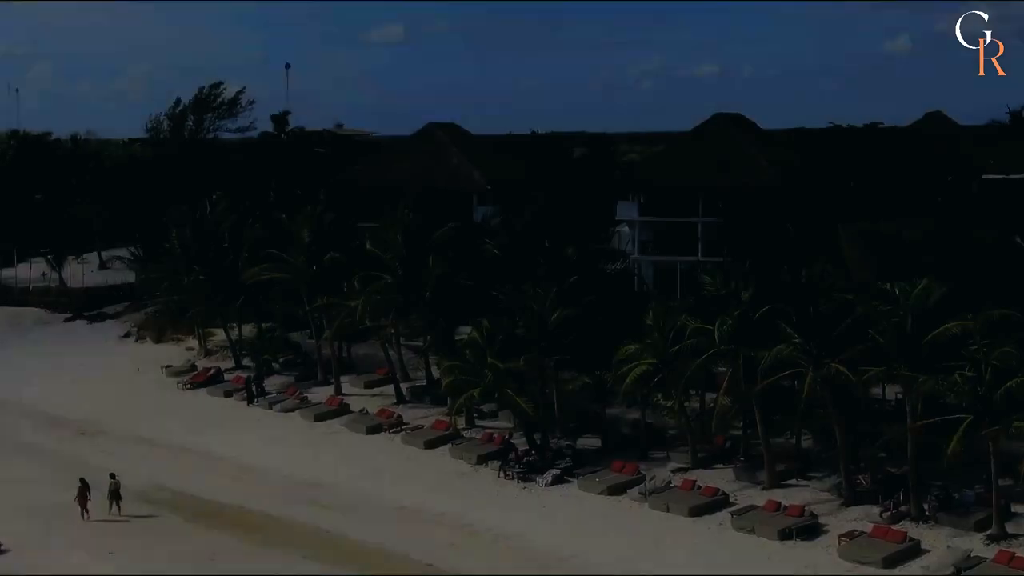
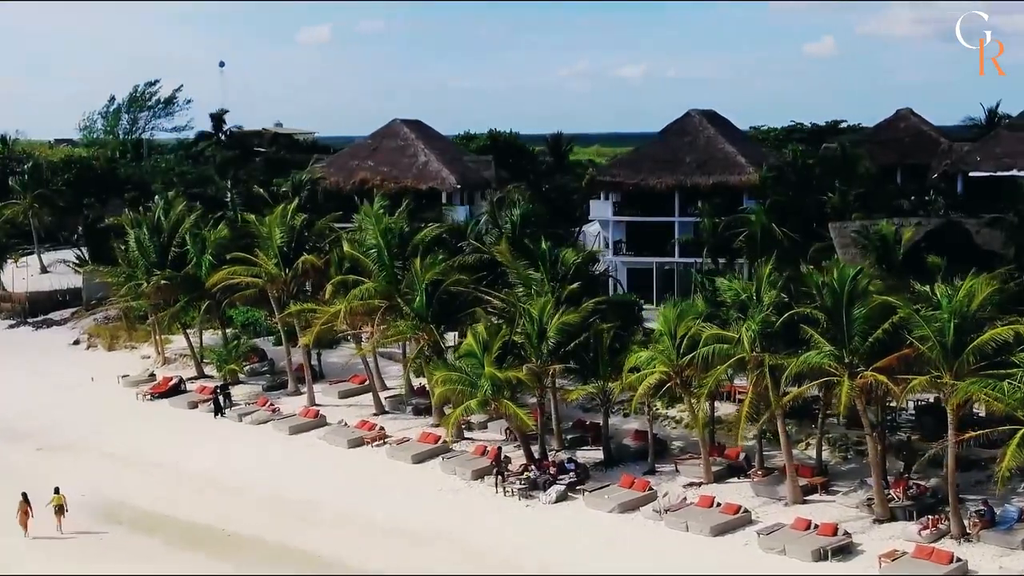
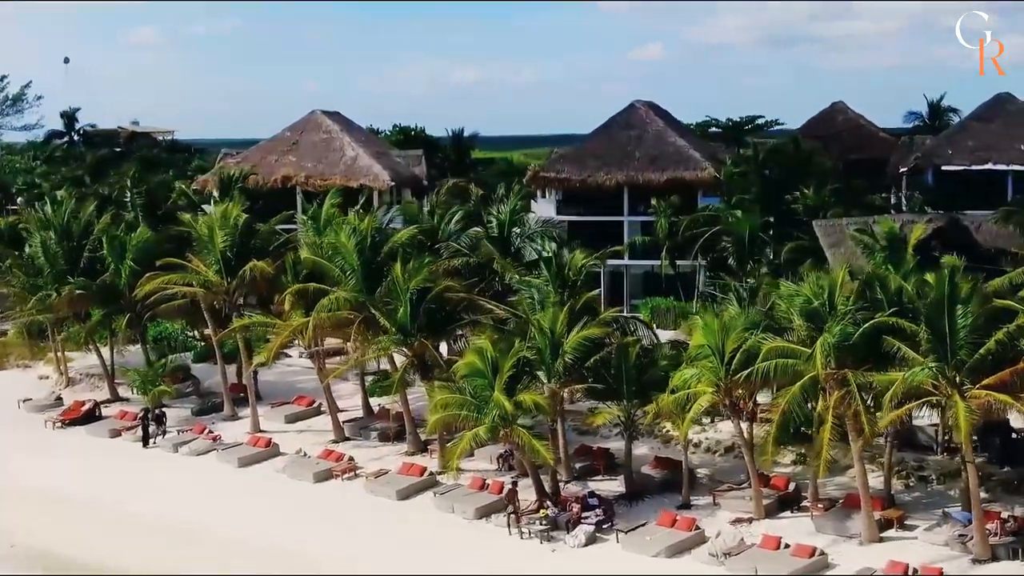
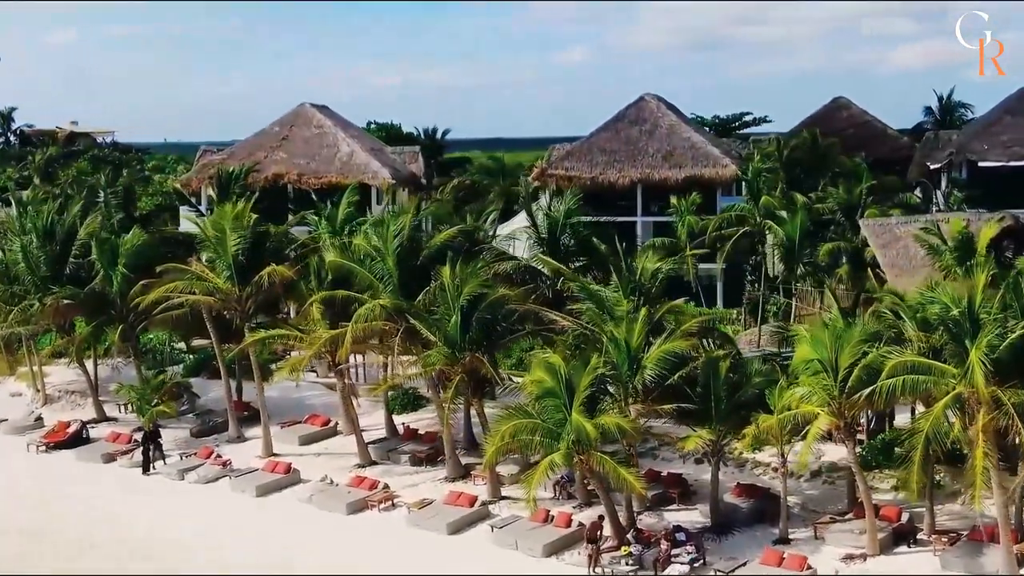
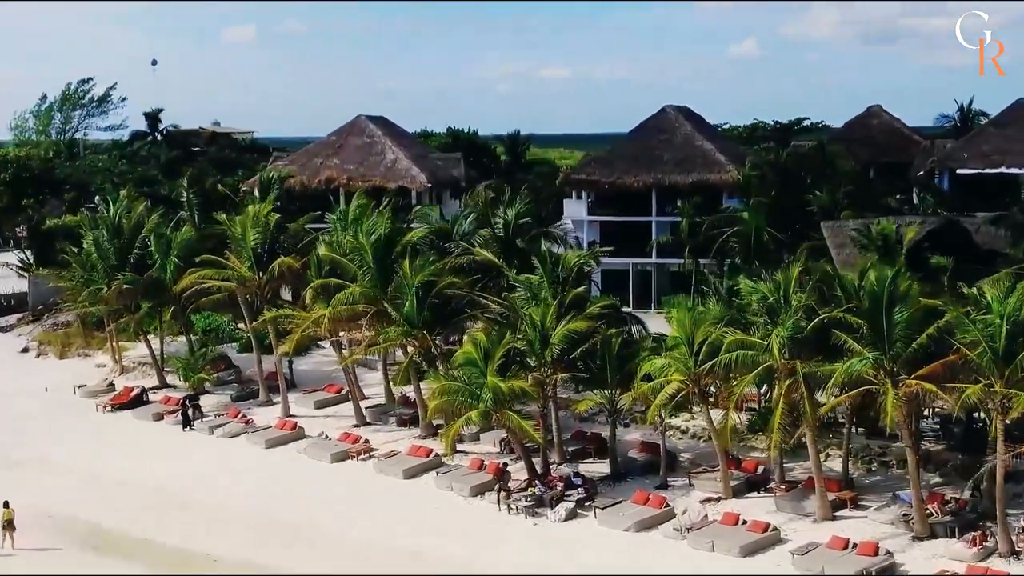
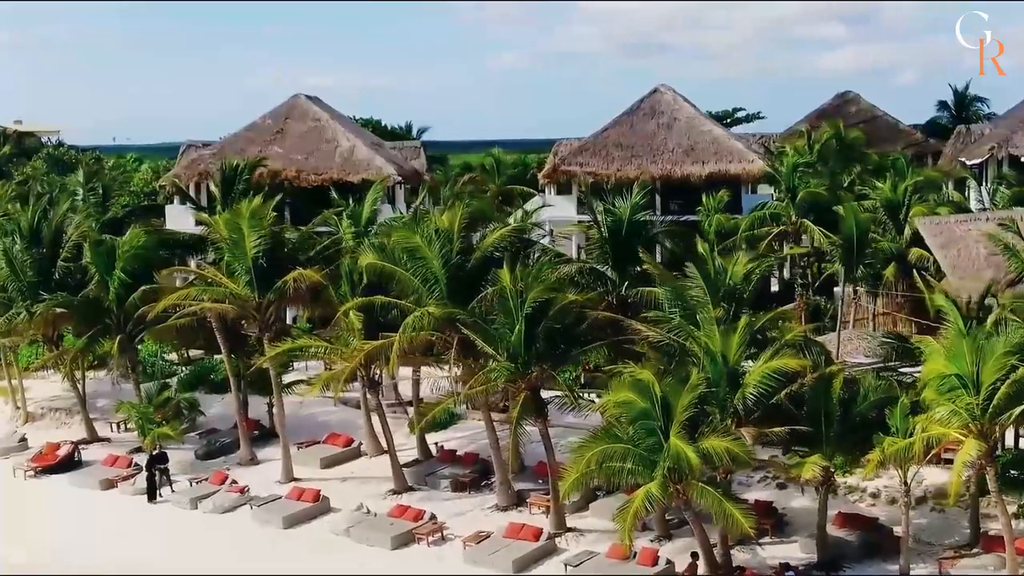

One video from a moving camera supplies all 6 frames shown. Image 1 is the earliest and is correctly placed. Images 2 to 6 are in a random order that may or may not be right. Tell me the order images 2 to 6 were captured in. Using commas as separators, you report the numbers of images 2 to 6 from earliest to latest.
2, 5, 3, 4, 6
